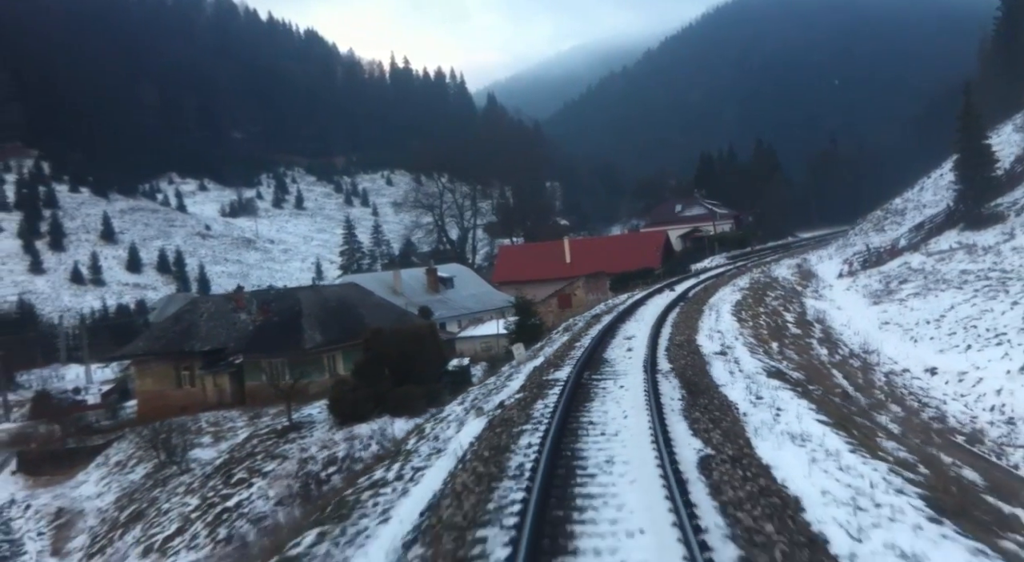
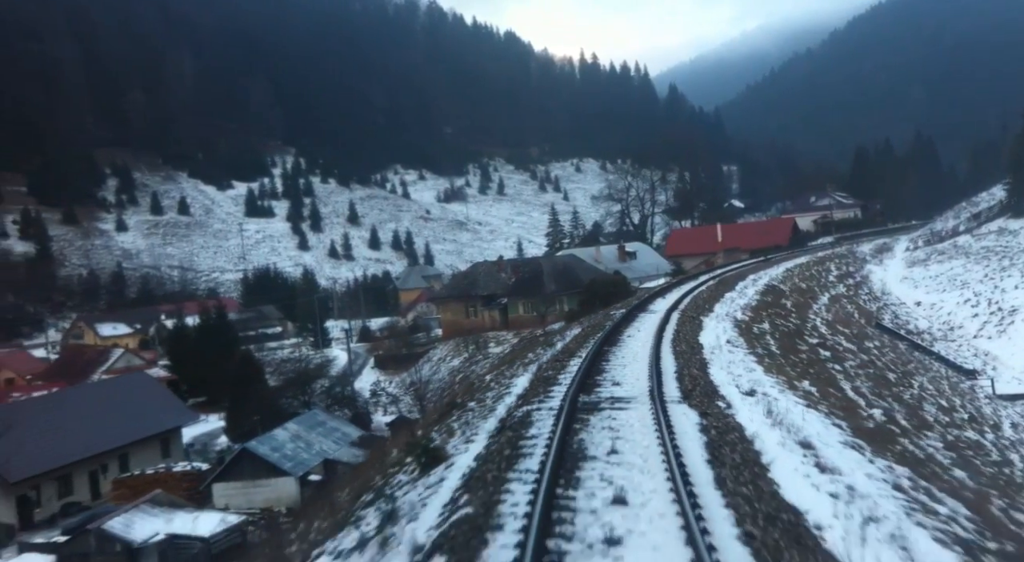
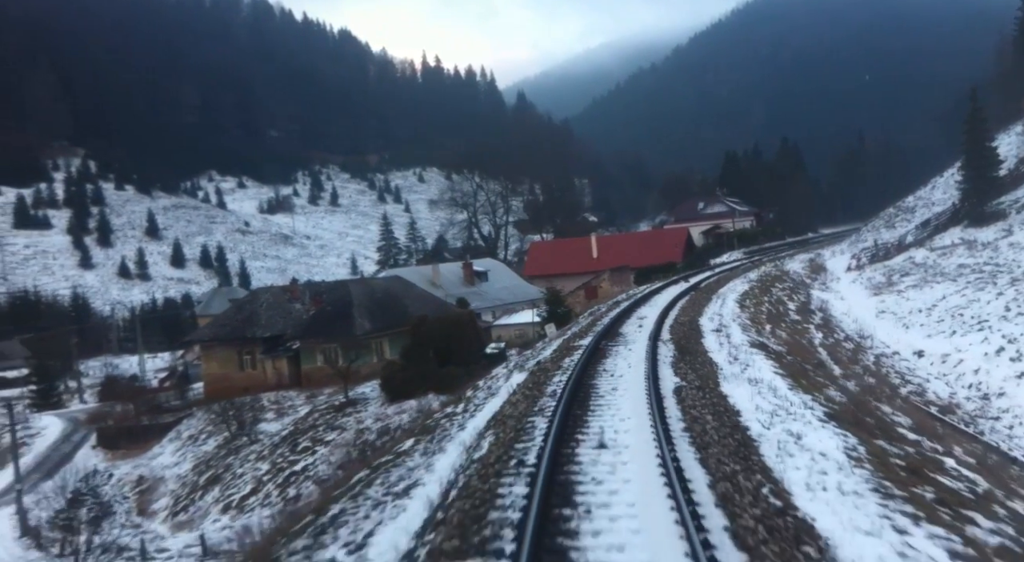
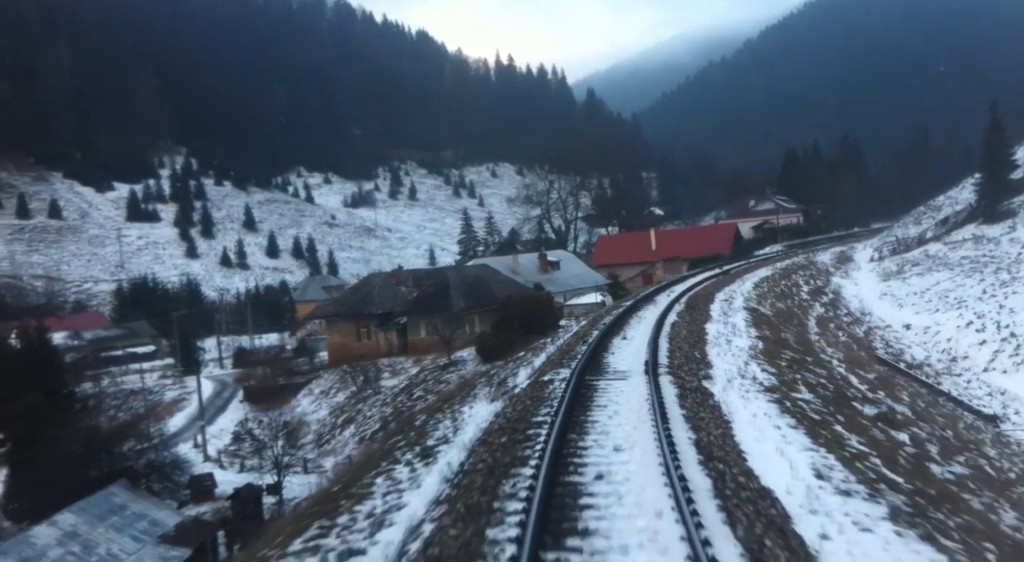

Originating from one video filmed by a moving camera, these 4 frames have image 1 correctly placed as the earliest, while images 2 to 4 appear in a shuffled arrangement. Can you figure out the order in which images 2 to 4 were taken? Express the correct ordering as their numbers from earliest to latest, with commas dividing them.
3, 4, 2
